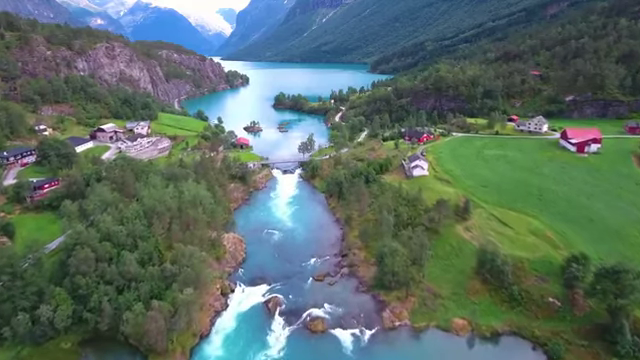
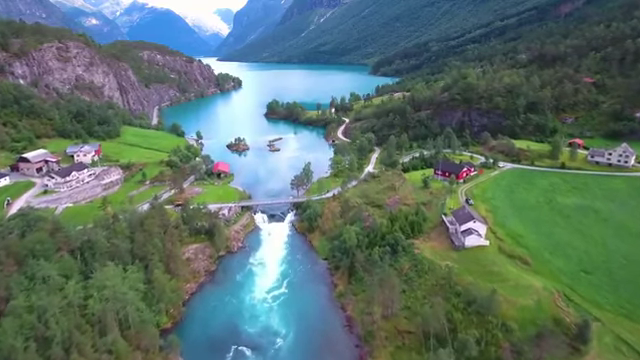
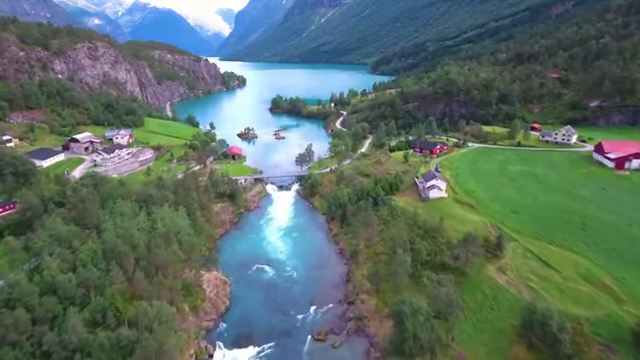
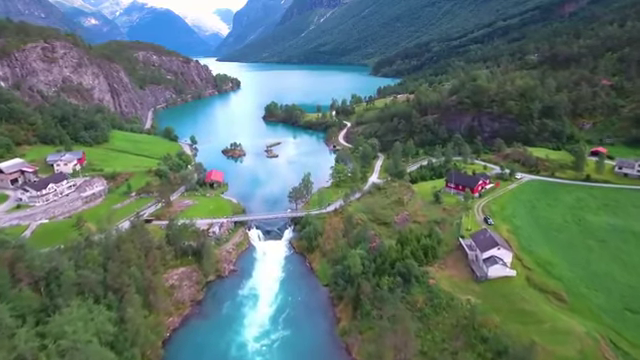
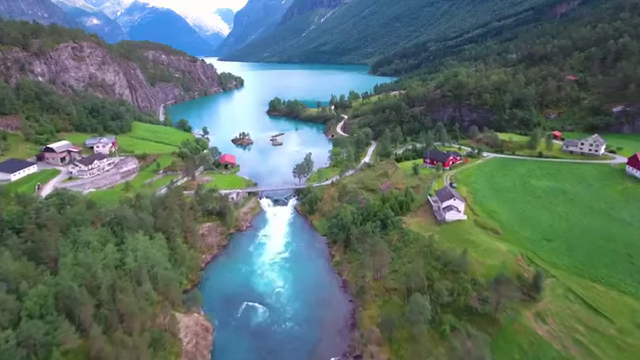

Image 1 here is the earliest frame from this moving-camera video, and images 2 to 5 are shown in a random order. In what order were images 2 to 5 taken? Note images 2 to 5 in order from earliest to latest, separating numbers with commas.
3, 5, 2, 4
